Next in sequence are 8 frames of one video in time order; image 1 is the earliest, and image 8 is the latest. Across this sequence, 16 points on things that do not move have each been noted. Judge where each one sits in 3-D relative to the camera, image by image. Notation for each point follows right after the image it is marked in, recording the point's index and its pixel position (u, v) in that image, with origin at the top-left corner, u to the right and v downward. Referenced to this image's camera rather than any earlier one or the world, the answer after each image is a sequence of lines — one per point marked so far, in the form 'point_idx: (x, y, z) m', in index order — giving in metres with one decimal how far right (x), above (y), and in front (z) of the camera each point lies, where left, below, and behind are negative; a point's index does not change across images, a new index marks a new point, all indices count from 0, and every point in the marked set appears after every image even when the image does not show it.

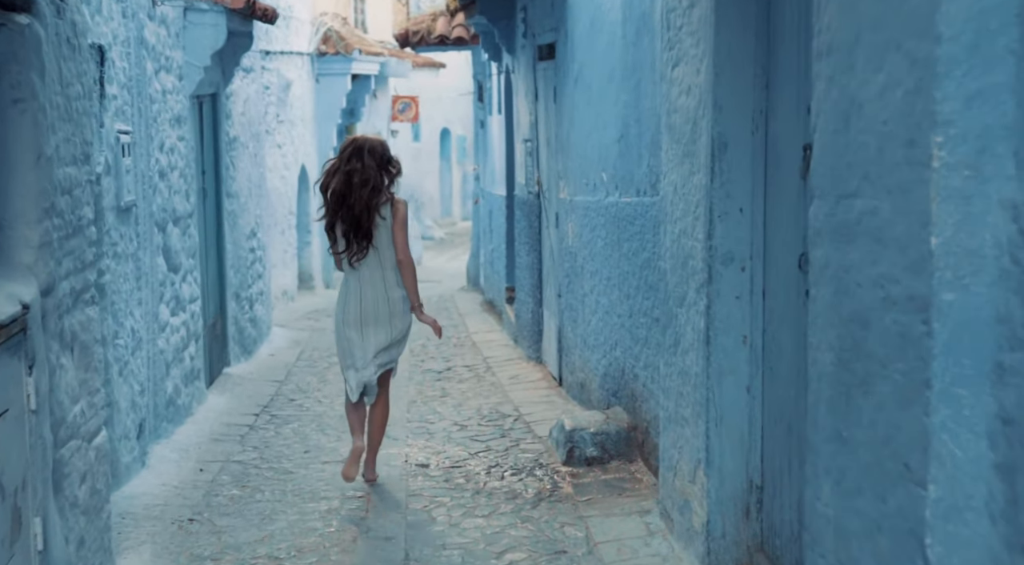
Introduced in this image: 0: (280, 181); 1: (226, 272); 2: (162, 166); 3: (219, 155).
0: (-2.9, +1.3, +16.9) m
1: (-2.3, +0.1, +10.9) m
2: (-2.1, +0.7, +8.1) m
3: (-2.3, +1.0, +10.7) m
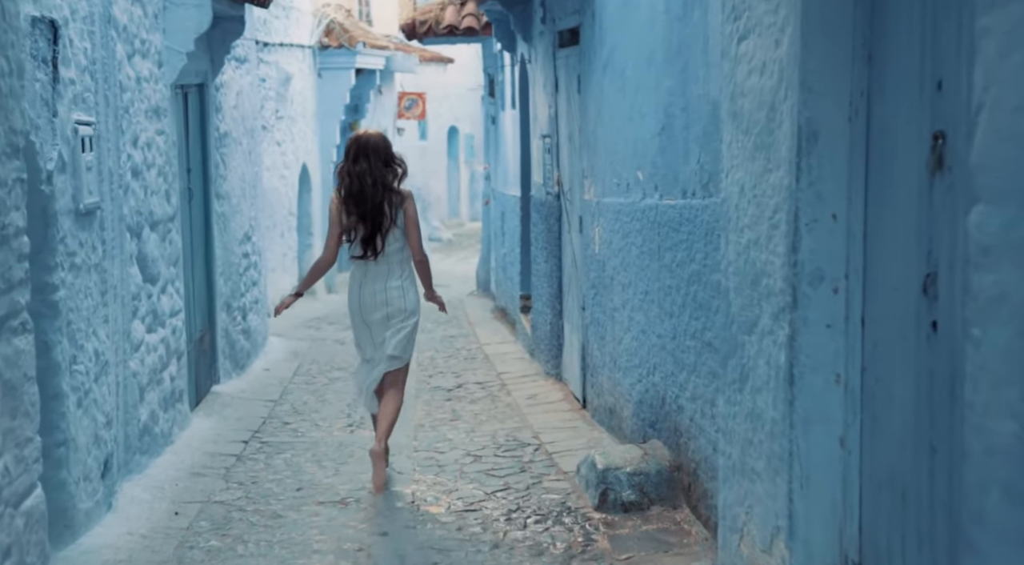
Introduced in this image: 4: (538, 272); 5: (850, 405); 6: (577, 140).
0: (-2.8, +1.2, +16.0) m
1: (-2.2, 0.0, +10.0) m
2: (-2.0, +0.6, +7.1) m
3: (-2.2, +0.9, +9.8) m
4: (+0.2, +0.1, +10.7) m
5: (+0.9, -0.3, +3.7) m
6: (+0.4, +0.9, +8.6) m
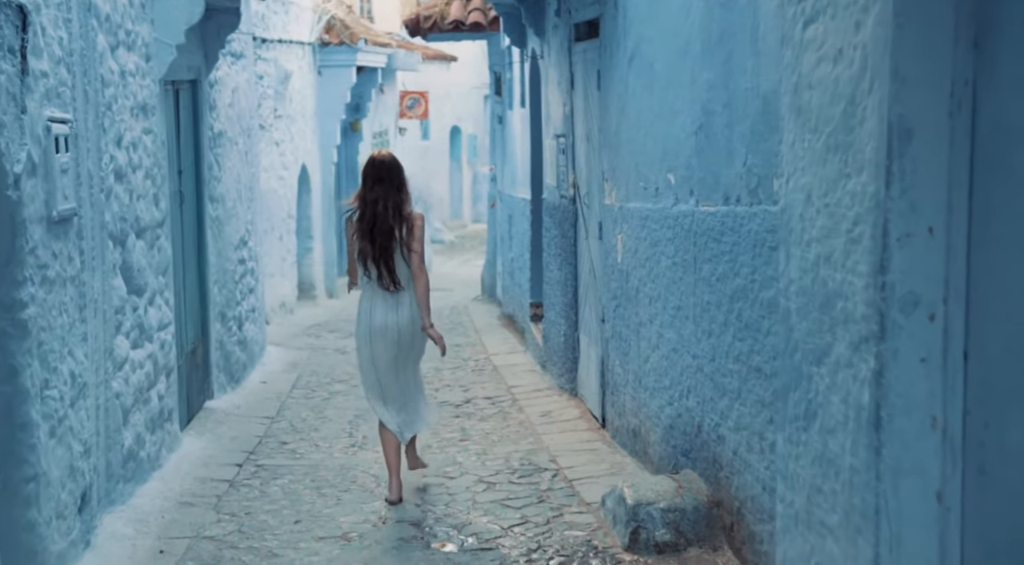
0: (-2.7, +1.1, +15.4) m
1: (-2.1, 0.0, +9.4) m
2: (-1.9, +0.6, +6.5) m
3: (-2.1, +0.9, +9.2) m
4: (+0.3, 0.0, +10.2) m
5: (+1.0, -0.4, +3.1) m
6: (+0.5, +0.9, +8.0) m
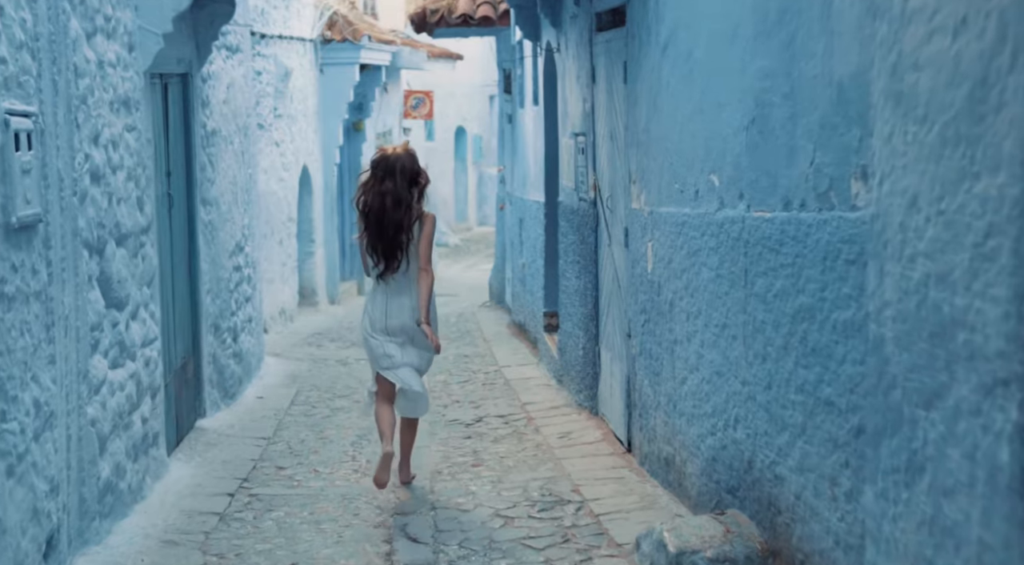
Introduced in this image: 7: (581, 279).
0: (-2.6, +1.1, +14.8) m
1: (-2.0, -0.1, +8.7) m
2: (-1.8, +0.5, +5.9) m
3: (-2.0, +0.8, +8.6) m
4: (+0.4, 0.0, +9.5) m
5: (+1.1, -0.5, +2.4) m
6: (+0.6, +0.8, +7.3) m
7: (+0.5, 0.0, +8.8) m
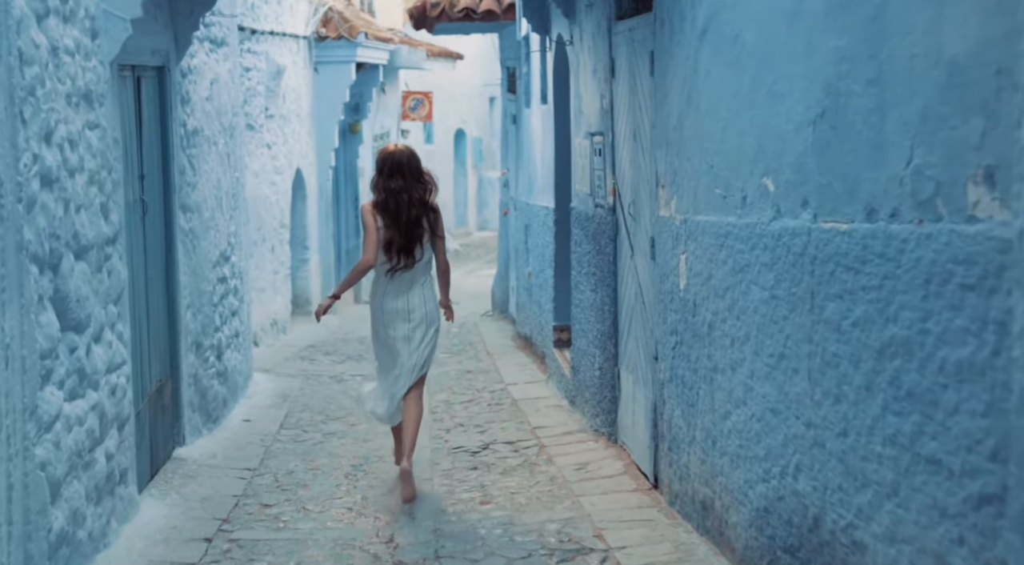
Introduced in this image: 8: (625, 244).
0: (-2.5, +1.0, +14.0) m
1: (-2.0, -0.2, +8.0) m
2: (-1.7, +0.4, +5.1) m
3: (-2.0, +0.7, +7.8) m
4: (+0.4, -0.1, +8.7) m
5: (+1.2, -0.5, +1.7) m
6: (+0.7, +0.7, +6.5) m
7: (+0.5, -0.1, +8.0) m
8: (+0.6, +0.2, +7.2) m
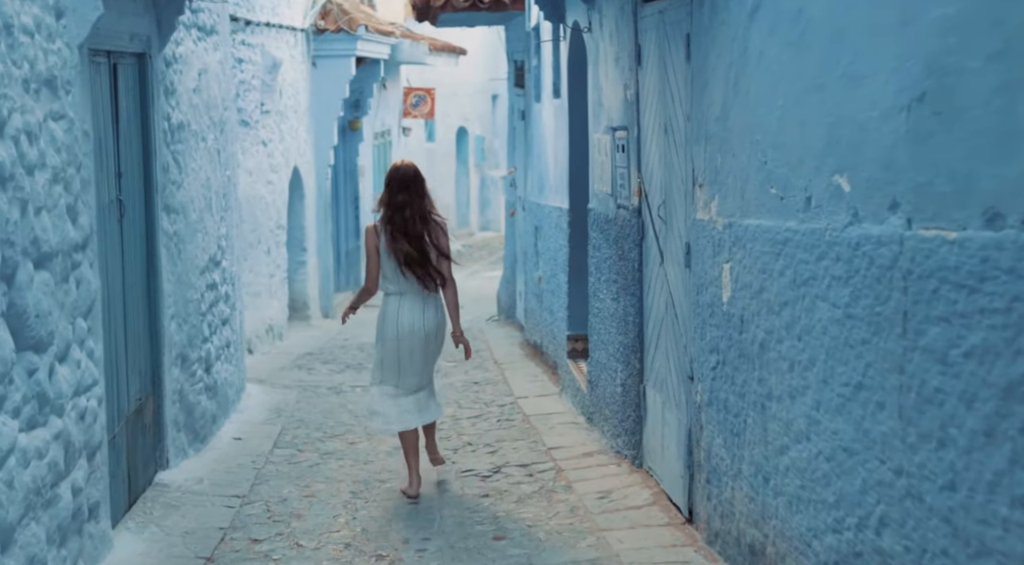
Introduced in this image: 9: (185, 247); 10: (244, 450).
0: (-2.5, +0.9, +13.3) m
1: (-1.9, -0.2, +7.3) m
2: (-1.7, +0.4, +4.4) m
3: (-1.9, +0.7, +7.1) m
4: (+0.5, -0.2, +8.0) m
5: (+1.2, -0.6, +1.0) m
6: (+0.7, +0.7, +5.8) m
7: (+0.6, -0.1, +7.3) m
8: (+0.7, +0.2, +6.5) m
9: (-1.9, +0.2, +7.8) m
10: (-1.6, -1.0, +8.1) m
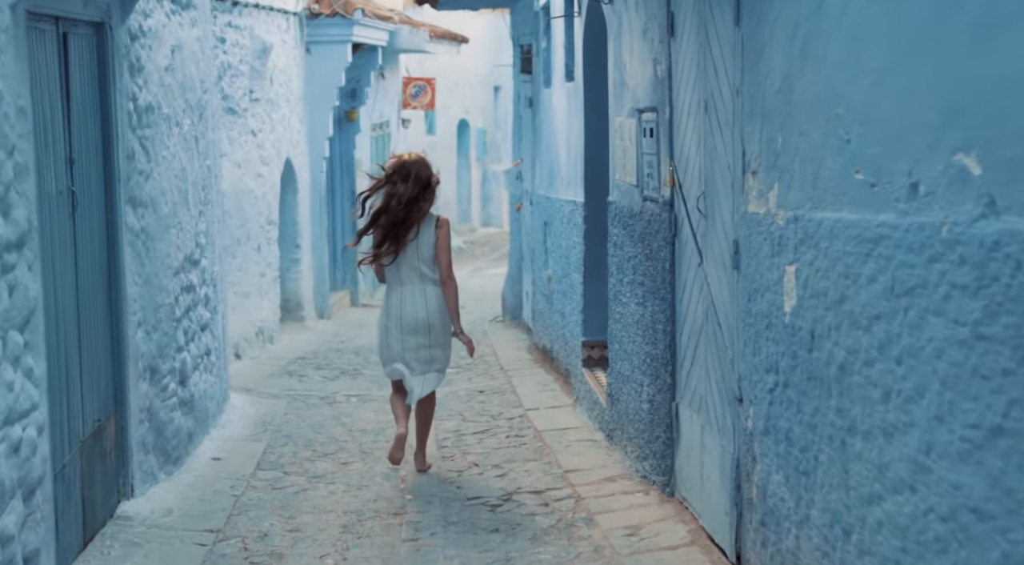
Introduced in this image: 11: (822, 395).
0: (-2.4, +0.9, +12.4) m
1: (-1.8, -0.2, +6.4) m
2: (-1.6, +0.4, +3.5) m
3: (-1.8, +0.7, +6.2) m
4: (+0.6, -0.2, +7.1) m
5: (+1.3, -0.6, +0.1) m
6: (+0.8, +0.6, +5.0) m
7: (+0.7, -0.1, +6.4) m
8: (+0.7, +0.1, +5.6) m
9: (-1.8, +0.2, +6.9) m
10: (-1.6, -1.0, +7.3) m
11: (+0.9, -0.3, +3.9) m
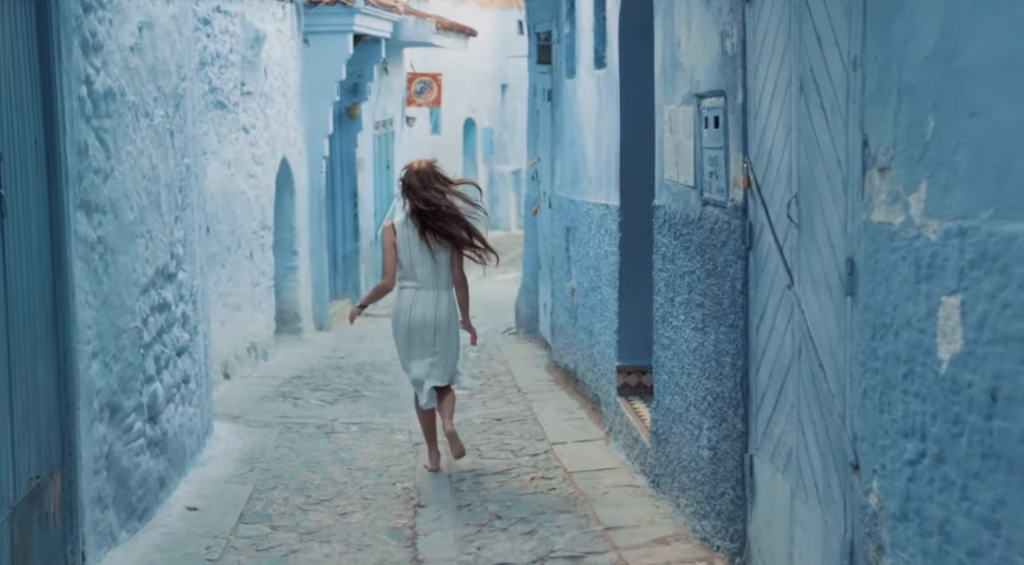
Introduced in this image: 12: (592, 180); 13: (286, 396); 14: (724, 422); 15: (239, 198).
0: (-2.2, +0.8, +11.3) m
1: (-1.7, -0.3, +5.2) m
2: (-1.5, +0.3, +2.4) m
3: (-1.7, +0.6, +5.0) m
4: (+0.7, -0.3, +6.0) m
5: (+1.4, -0.7, -1.1) m
6: (+0.9, +0.6, +3.8) m
7: (+0.8, -0.2, +5.3) m
8: (+0.9, +0.1, +4.5) m
9: (-1.7, +0.1, +5.8) m
10: (-1.4, -1.1, +6.1) m
11: (+1.0, -0.4, +2.8) m
12: (+0.5, +0.7, +8.7) m
13: (-1.7, -0.8, +10.0) m
14: (+0.8, -0.5, +5.2) m
15: (-2.3, +0.7, +11.1) m
